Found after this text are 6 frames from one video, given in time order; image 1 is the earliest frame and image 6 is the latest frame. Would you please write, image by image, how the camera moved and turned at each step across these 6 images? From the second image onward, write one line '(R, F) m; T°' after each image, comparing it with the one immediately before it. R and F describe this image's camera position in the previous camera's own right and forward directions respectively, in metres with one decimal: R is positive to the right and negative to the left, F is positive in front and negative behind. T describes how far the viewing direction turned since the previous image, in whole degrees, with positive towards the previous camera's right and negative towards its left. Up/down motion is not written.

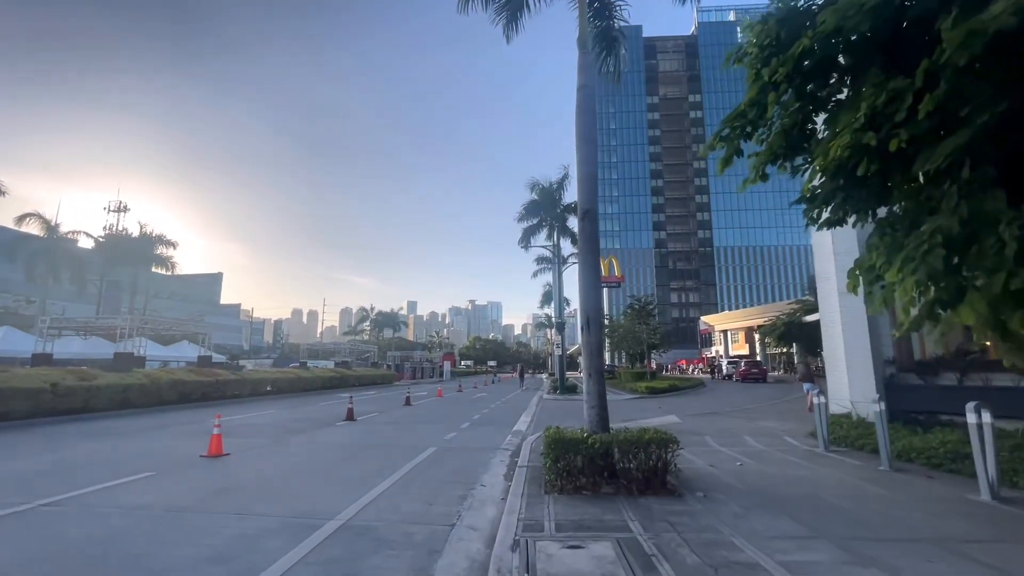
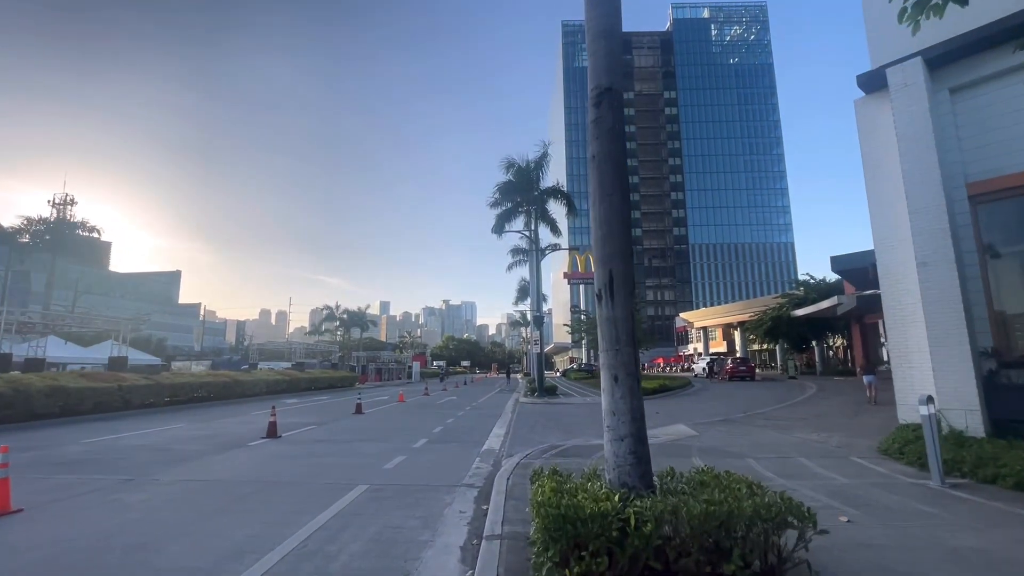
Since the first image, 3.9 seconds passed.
(+0.1, +4.0) m; +3°
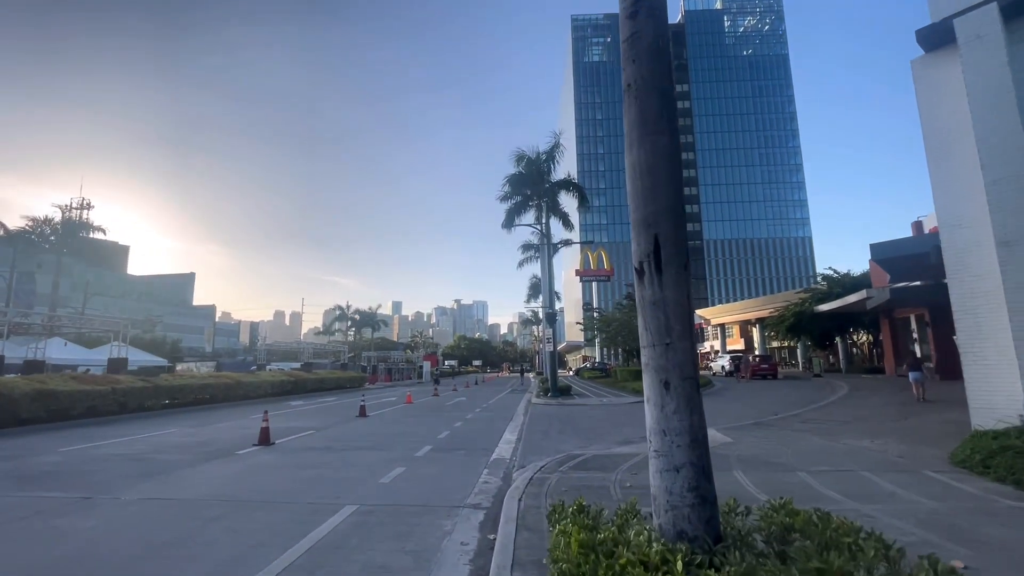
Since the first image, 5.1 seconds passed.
(0.0, +1.3) m; -1°
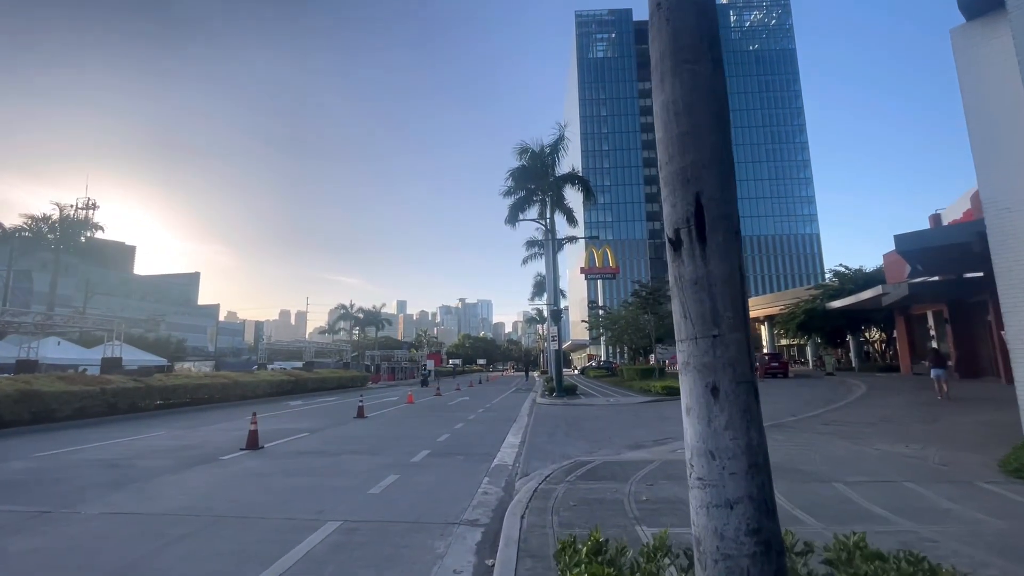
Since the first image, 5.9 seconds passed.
(0.0, +0.9) m; 0°
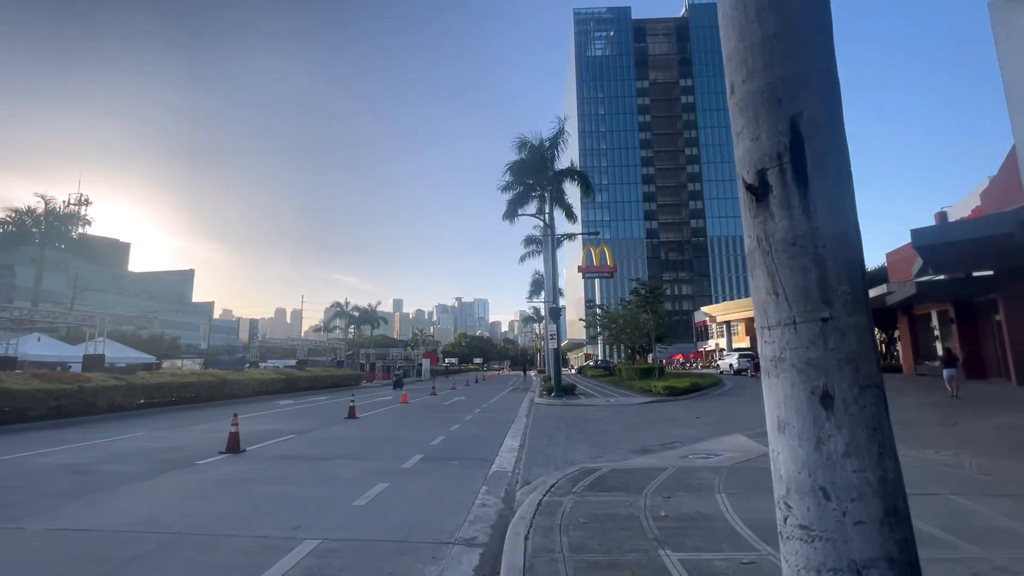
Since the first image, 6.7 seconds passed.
(-0.1, +0.8) m; 0°
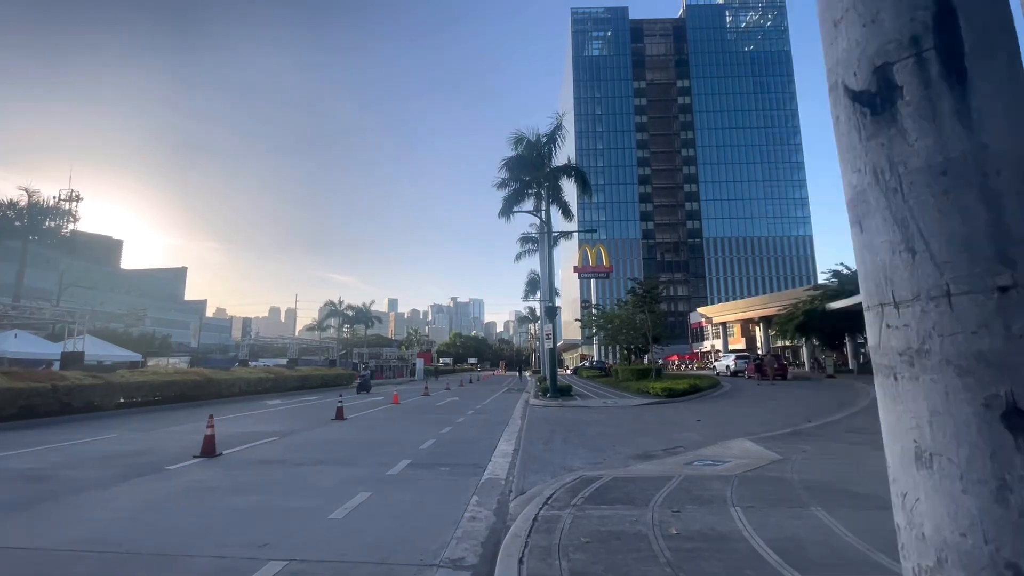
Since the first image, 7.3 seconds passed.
(0.0, +0.7) m; 0°
